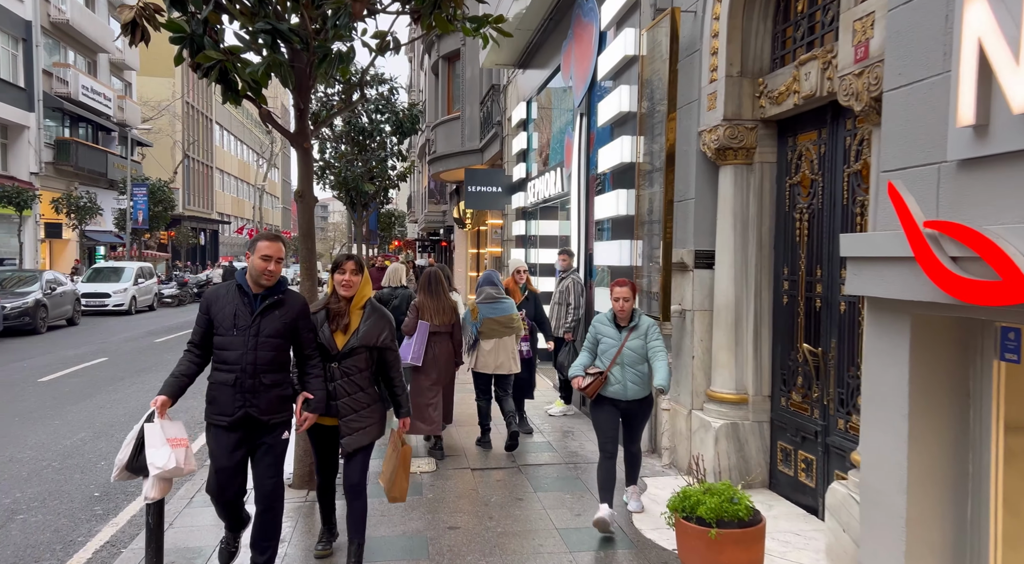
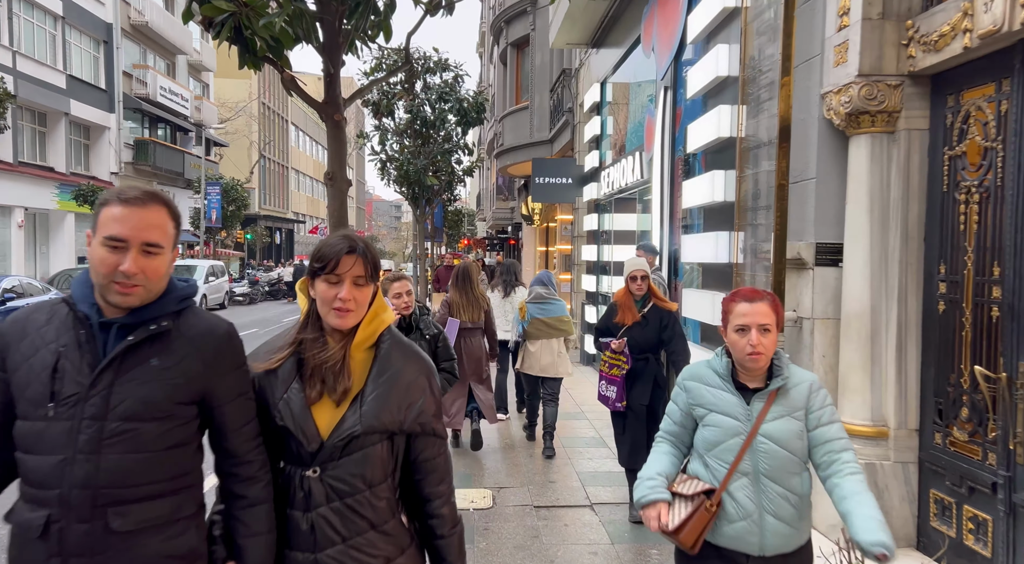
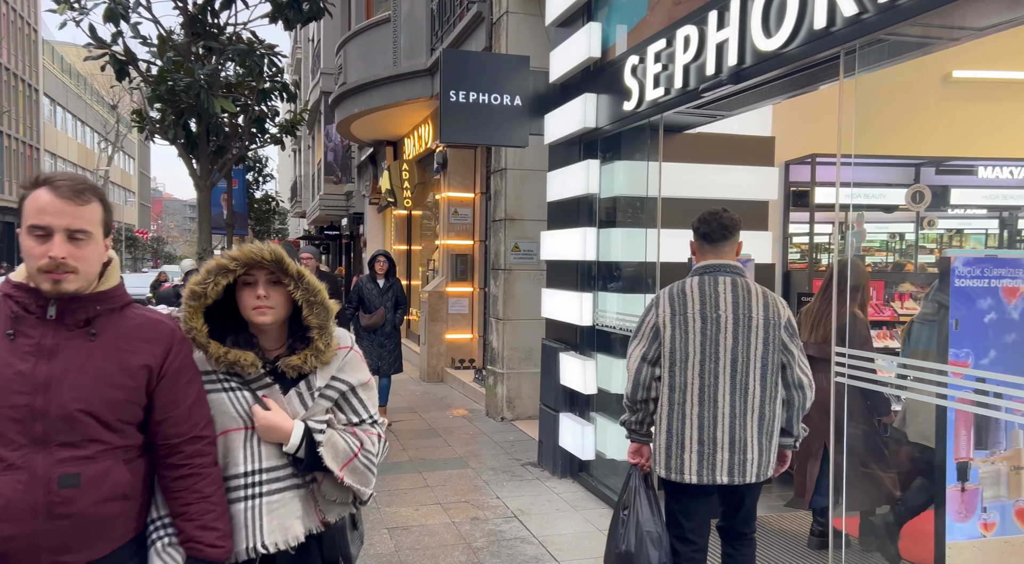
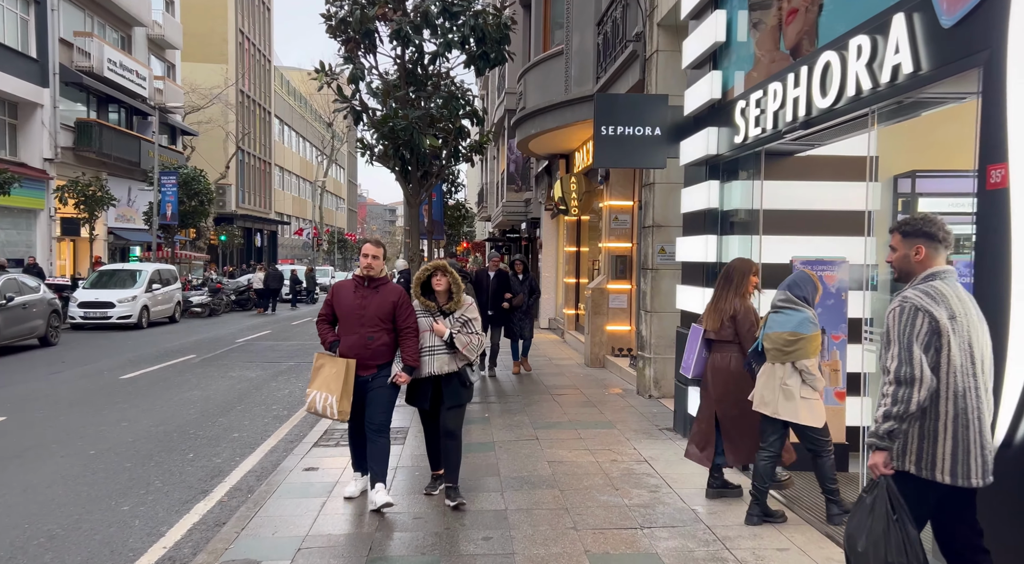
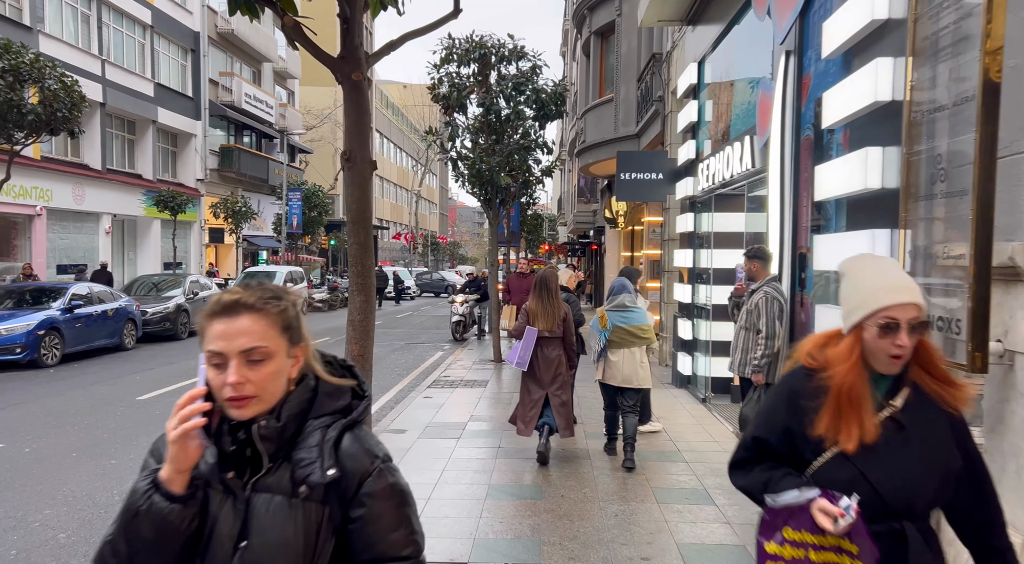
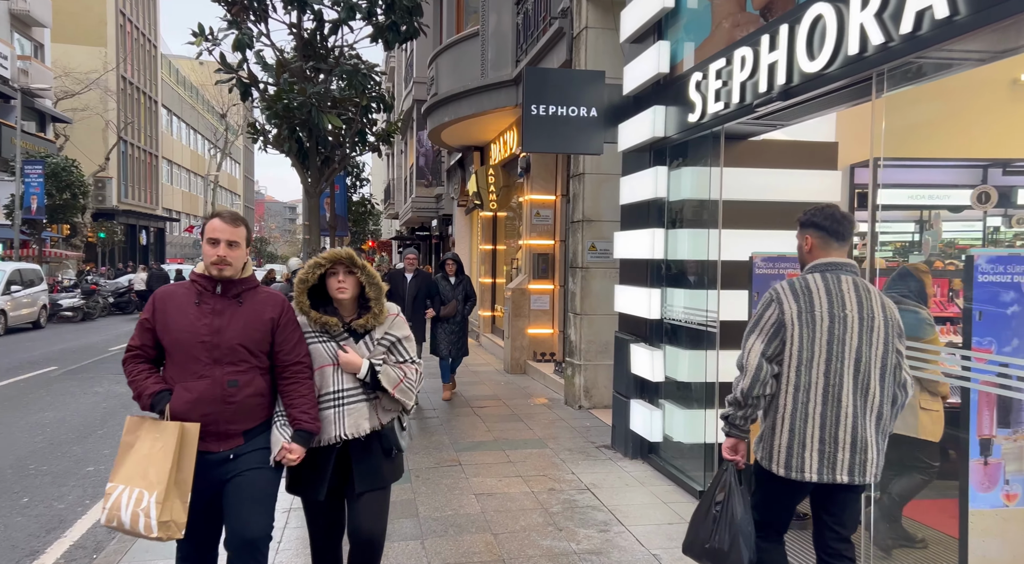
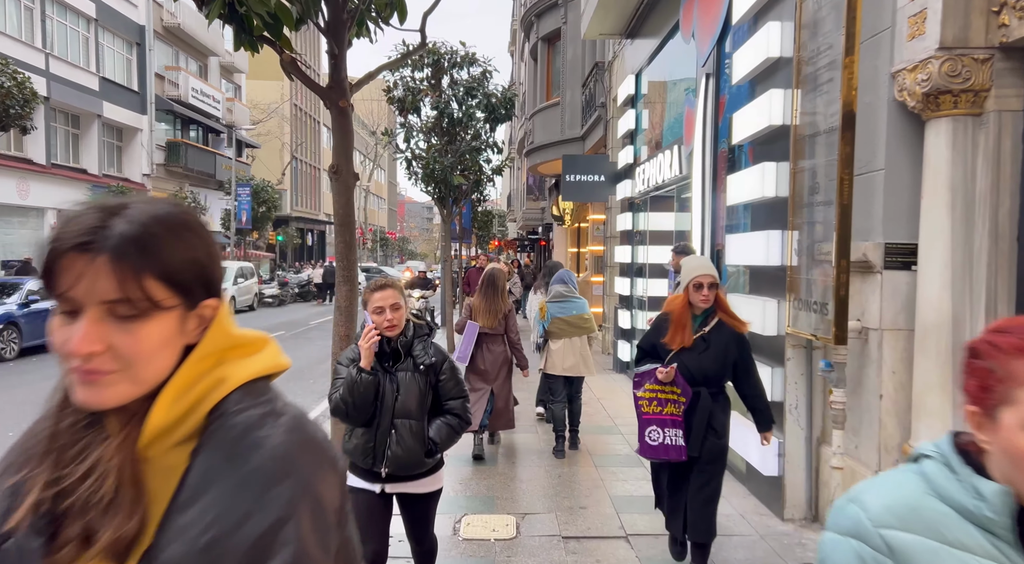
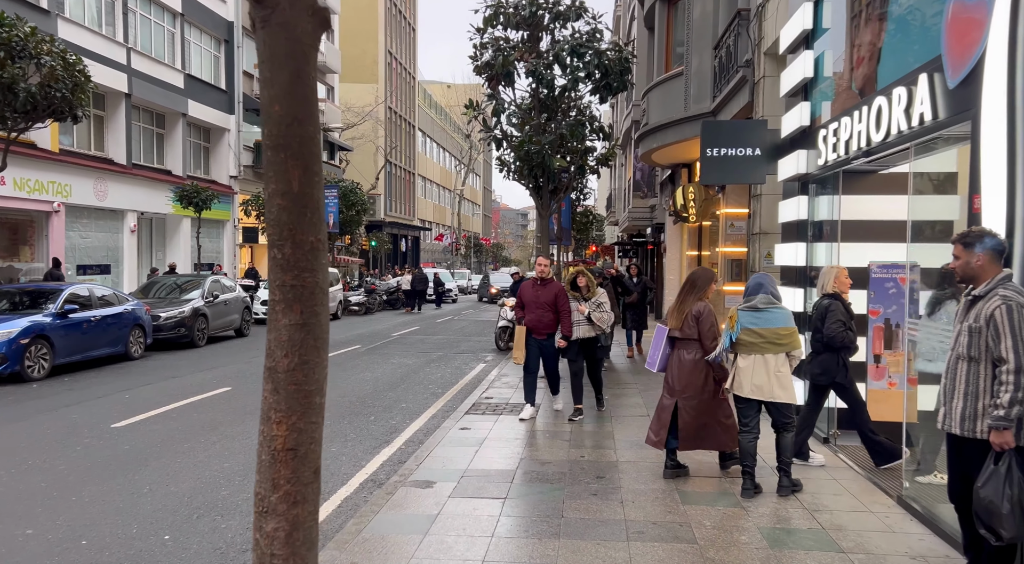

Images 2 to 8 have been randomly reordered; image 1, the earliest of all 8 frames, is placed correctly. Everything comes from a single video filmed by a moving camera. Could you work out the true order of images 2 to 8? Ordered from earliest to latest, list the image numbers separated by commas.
2, 7, 5, 8, 4, 6, 3
